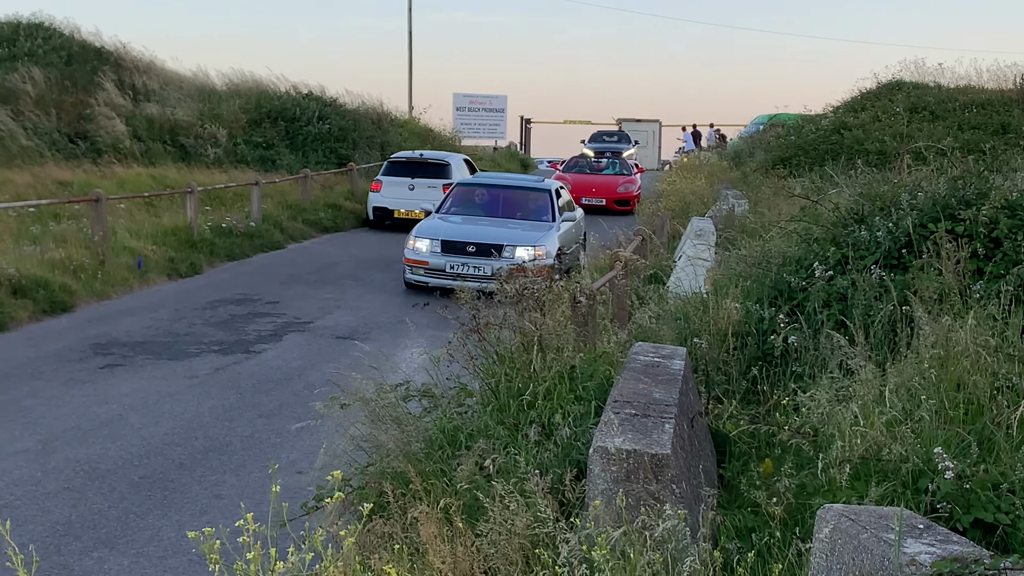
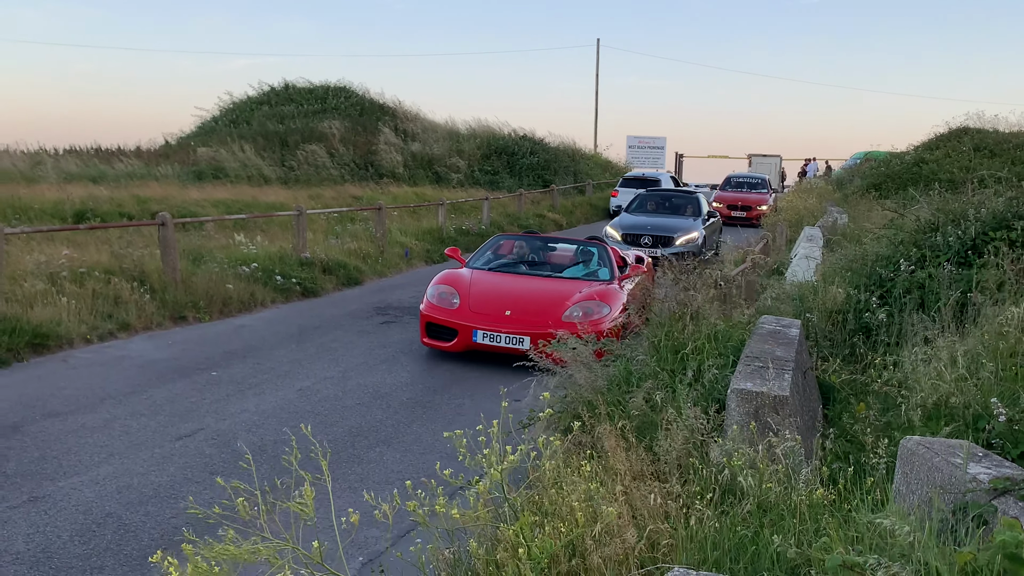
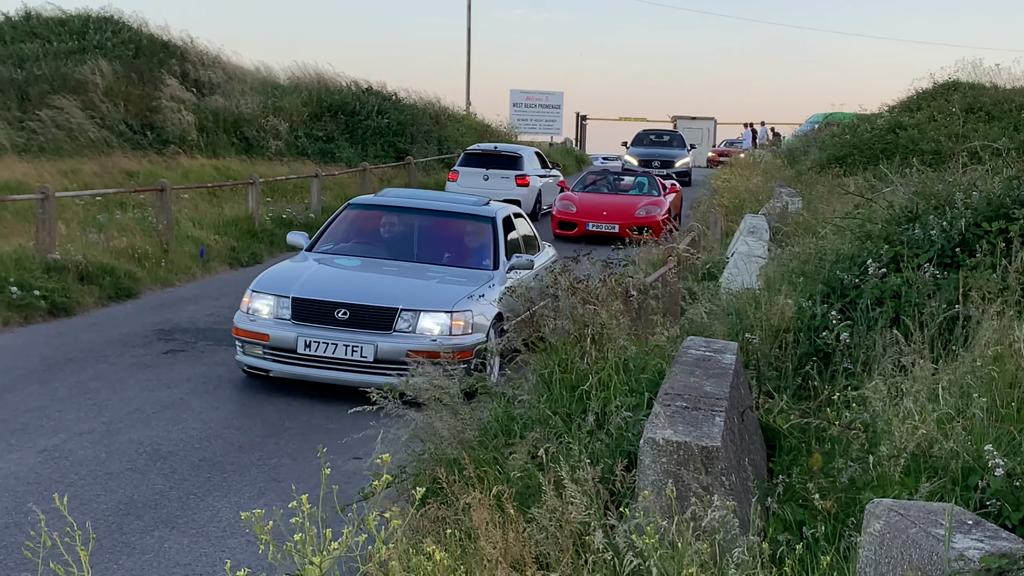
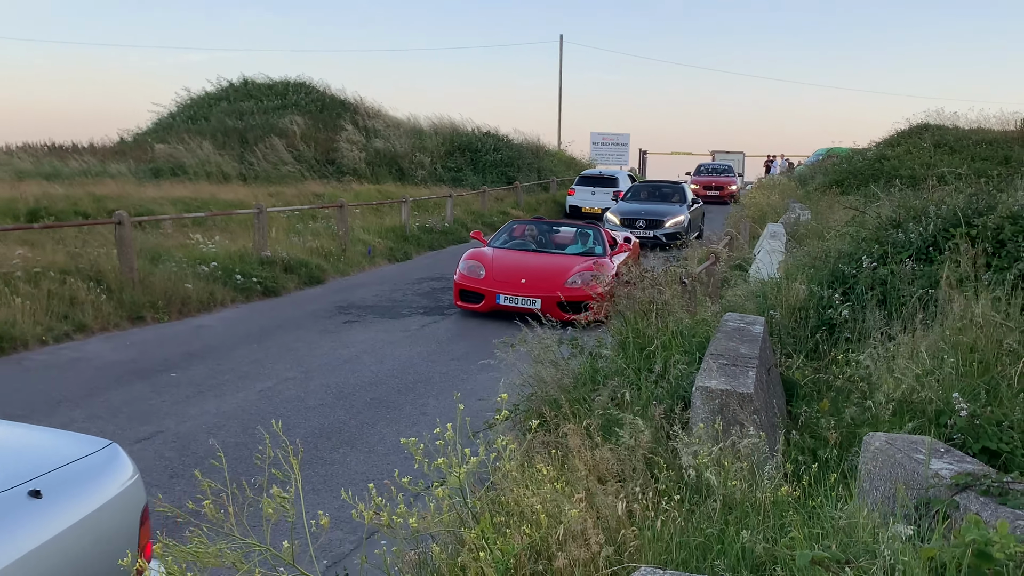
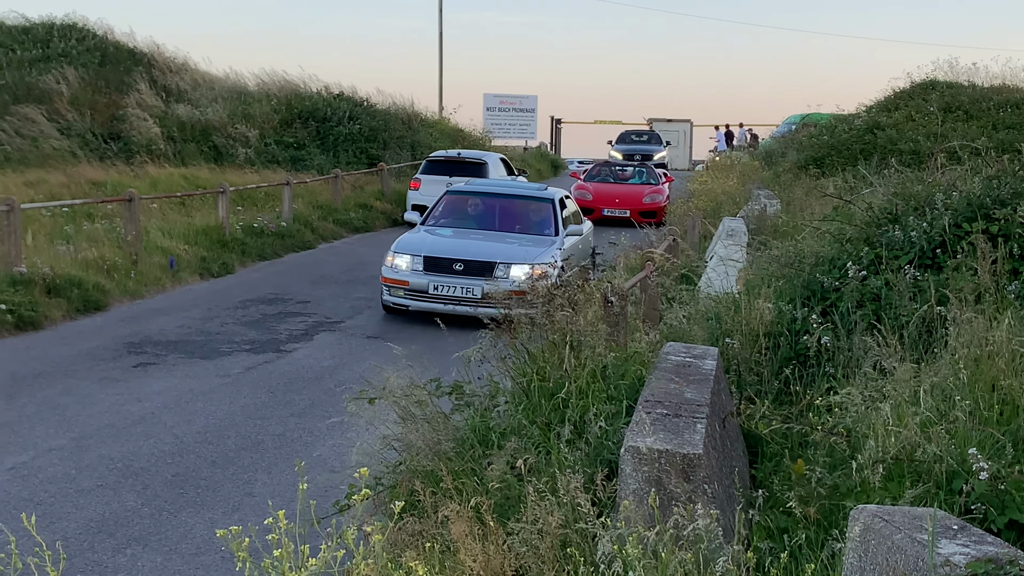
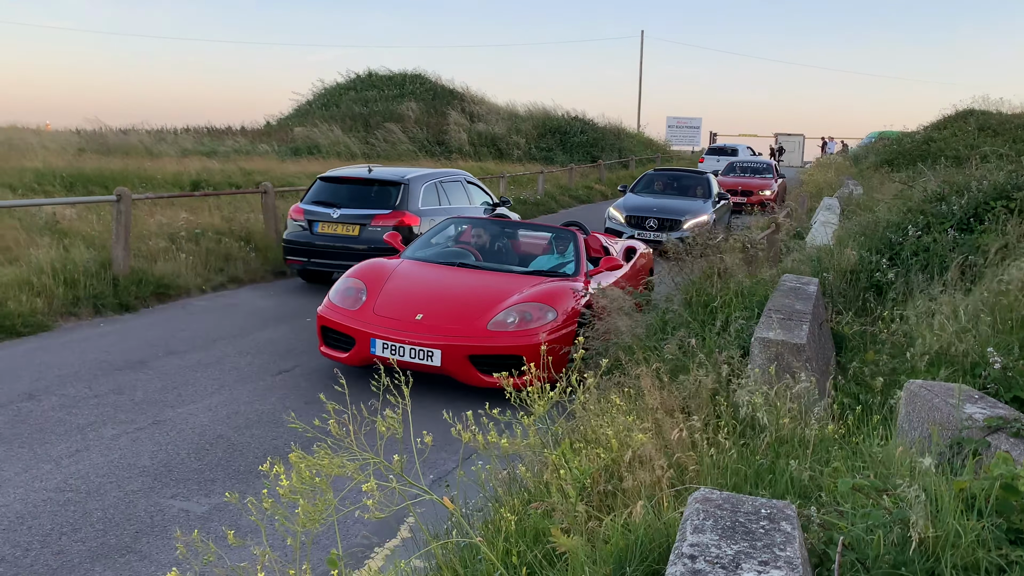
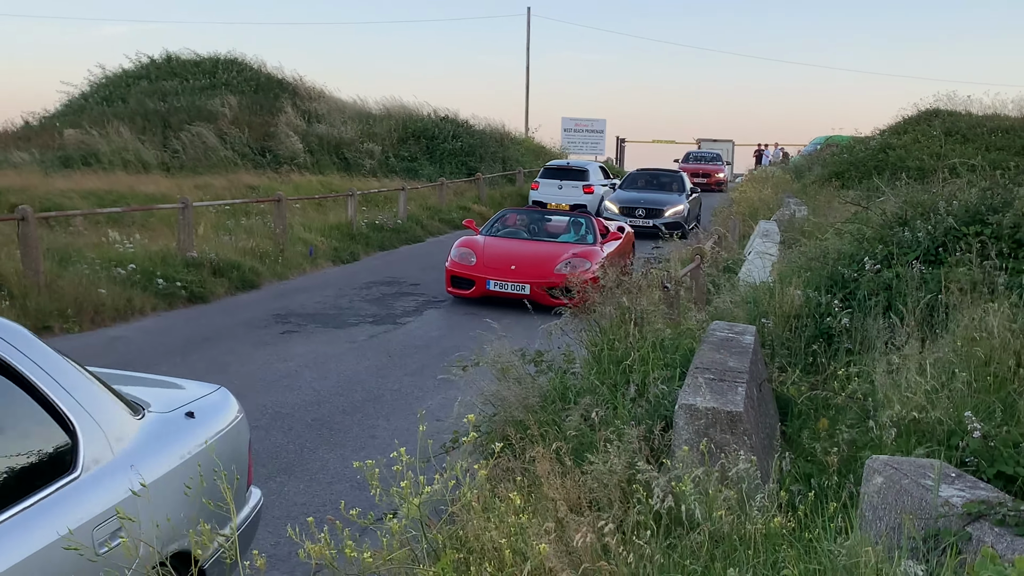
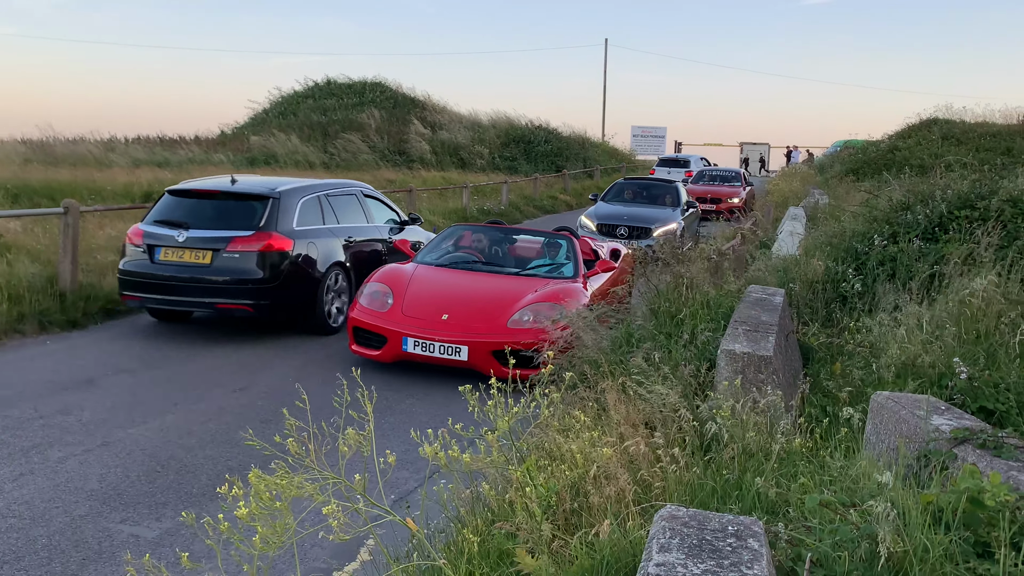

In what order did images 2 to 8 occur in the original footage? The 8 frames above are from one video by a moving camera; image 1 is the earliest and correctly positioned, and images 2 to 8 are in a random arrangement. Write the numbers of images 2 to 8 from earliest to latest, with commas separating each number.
5, 3, 7, 4, 2, 8, 6
